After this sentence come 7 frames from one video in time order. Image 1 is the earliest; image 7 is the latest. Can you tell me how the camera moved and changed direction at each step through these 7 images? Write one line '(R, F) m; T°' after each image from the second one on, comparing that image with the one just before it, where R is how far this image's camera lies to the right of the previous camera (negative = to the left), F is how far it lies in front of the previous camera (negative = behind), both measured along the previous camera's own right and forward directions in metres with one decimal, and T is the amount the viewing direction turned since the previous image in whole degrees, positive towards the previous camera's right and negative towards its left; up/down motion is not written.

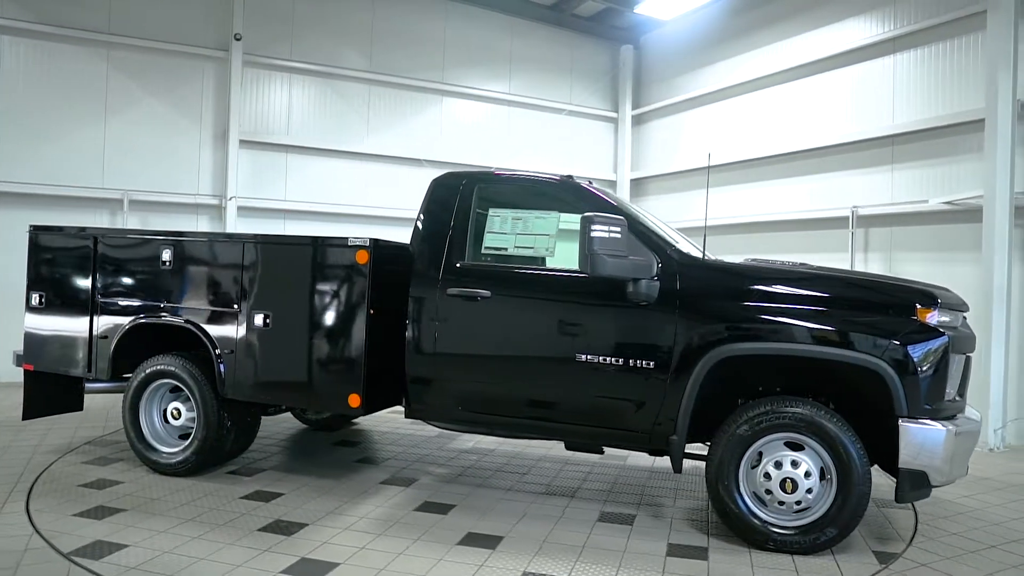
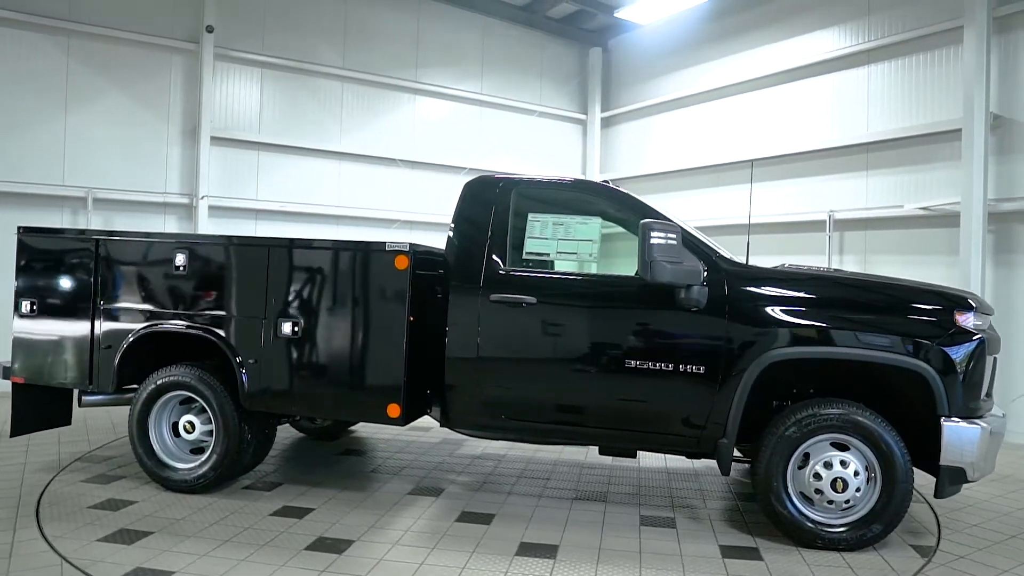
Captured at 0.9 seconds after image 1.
(-0.7, +0.1) m; +5°
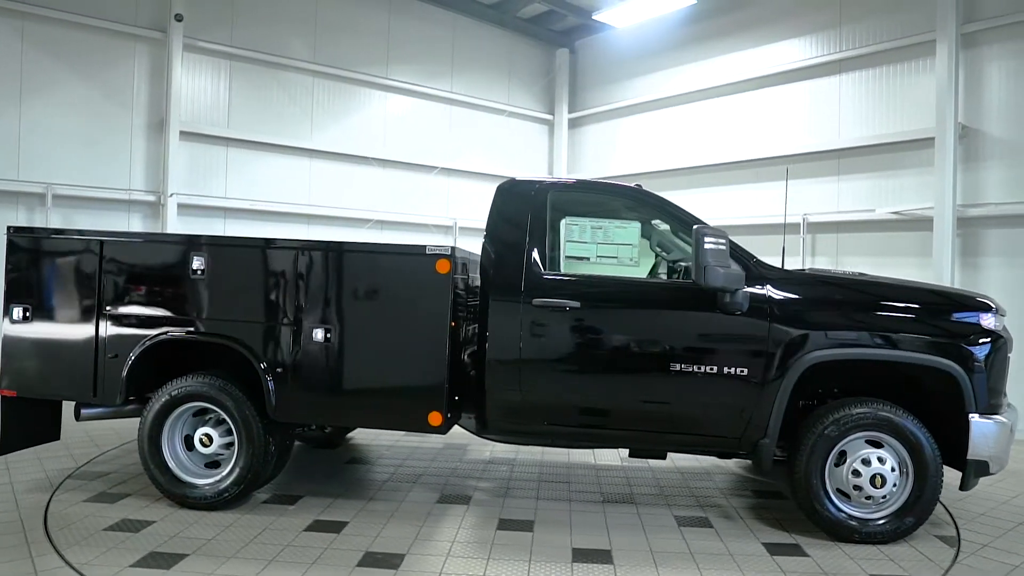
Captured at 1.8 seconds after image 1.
(-0.7, +0.1) m; +6°
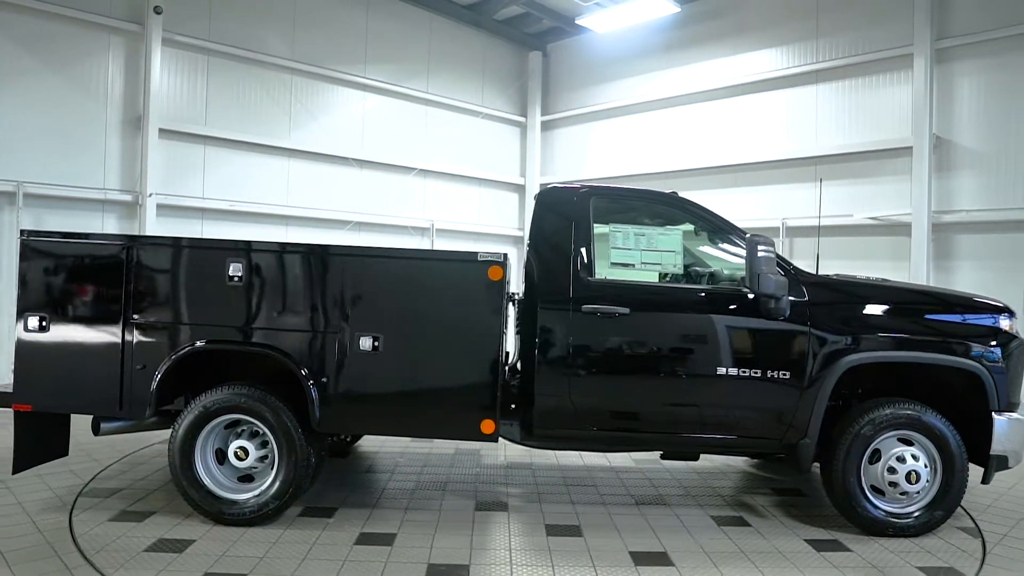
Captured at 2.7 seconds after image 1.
(-0.7, 0.0) m; +5°
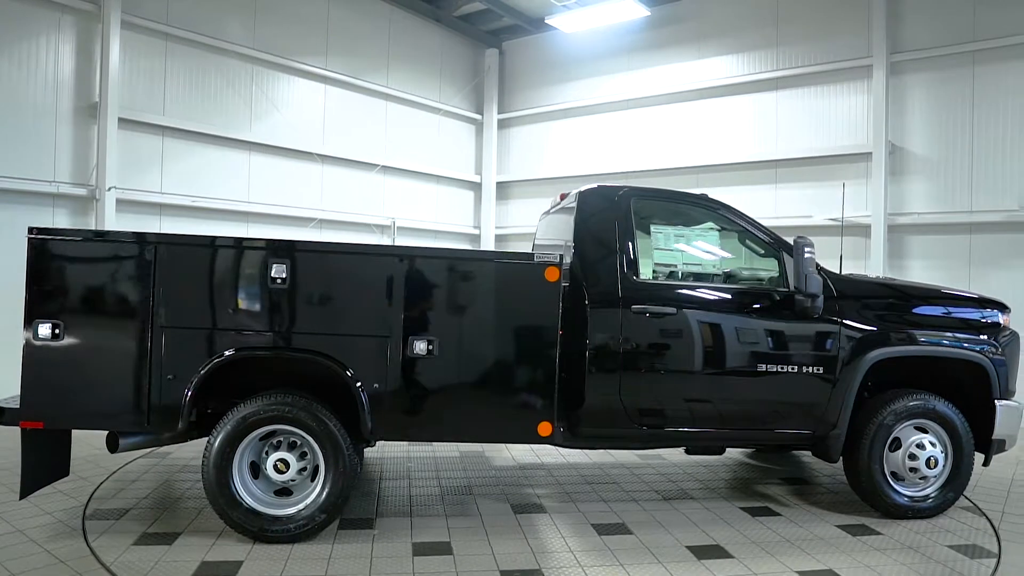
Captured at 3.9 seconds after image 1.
(-0.8, +0.1) m; +7°
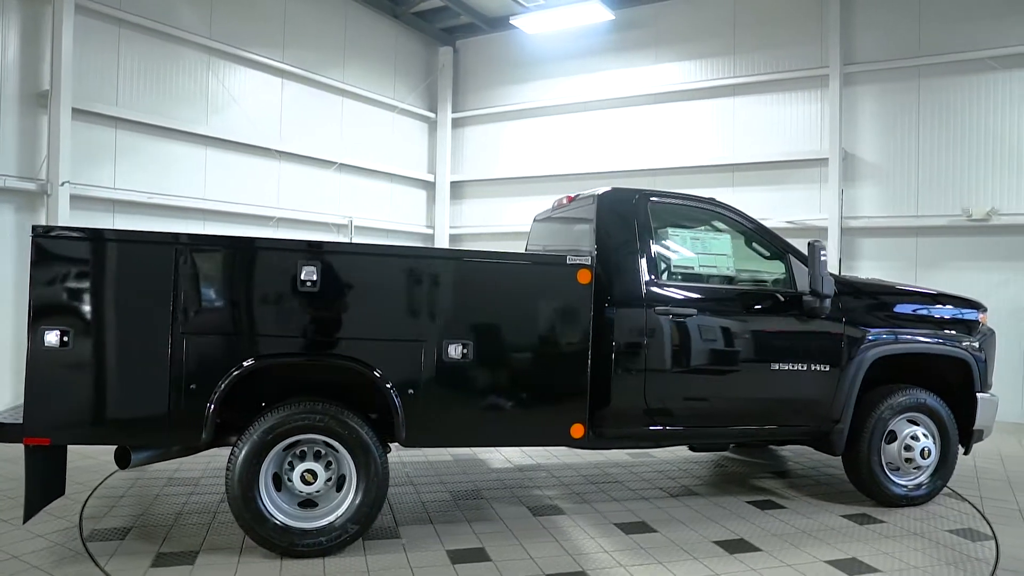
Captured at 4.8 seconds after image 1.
(-0.6, +0.1) m; +6°
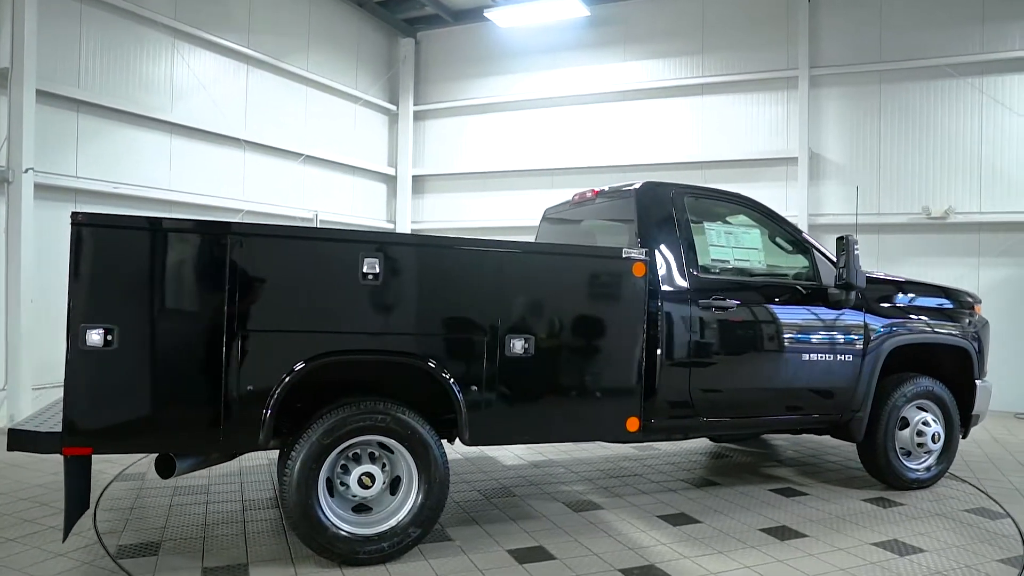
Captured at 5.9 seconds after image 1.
(-0.8, +0.1) m; +6°
